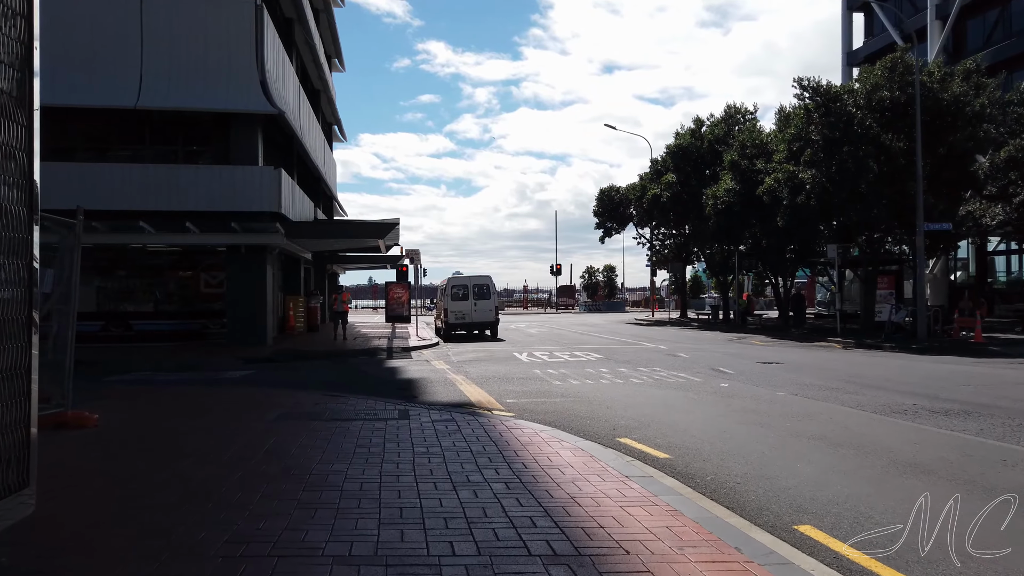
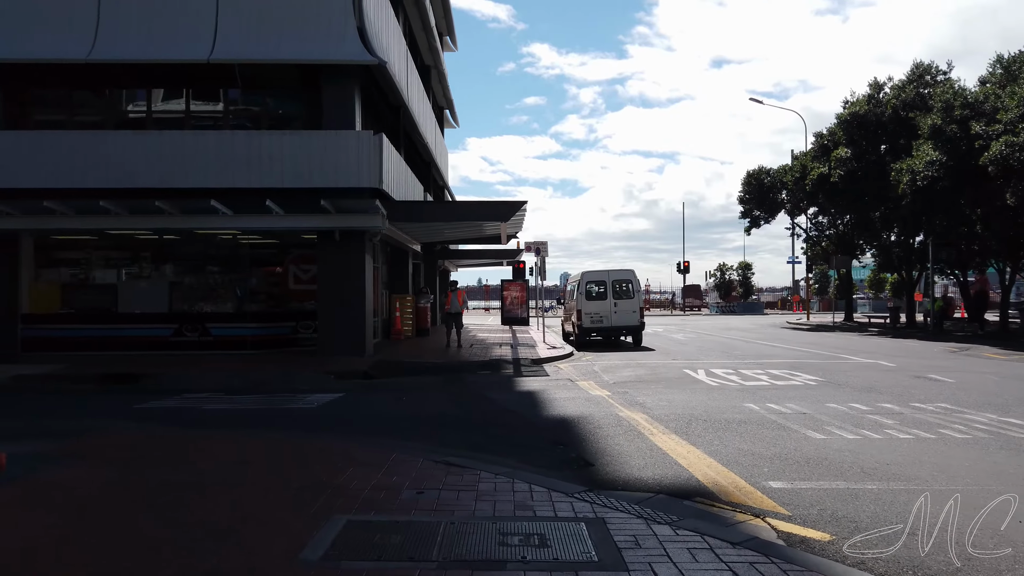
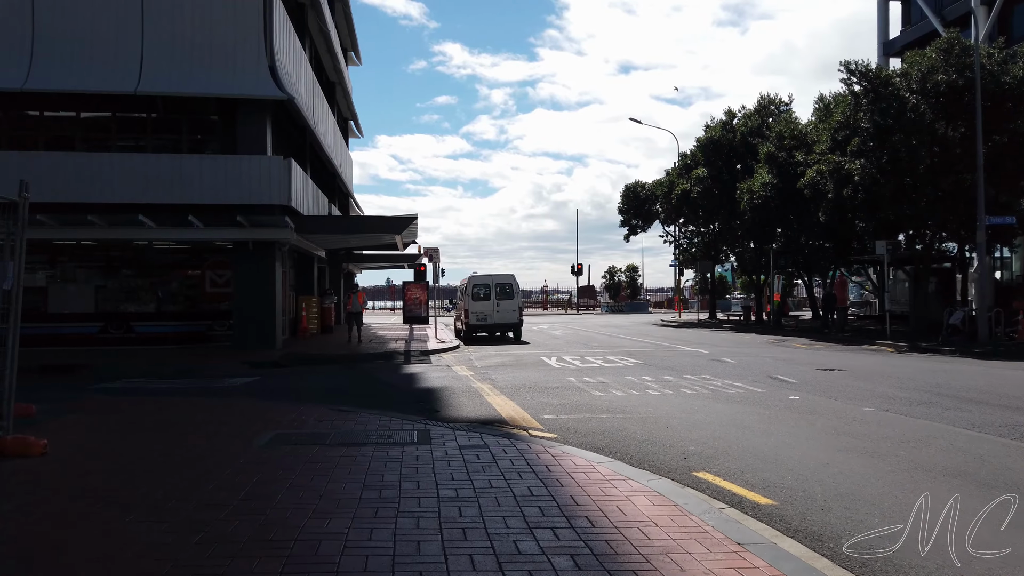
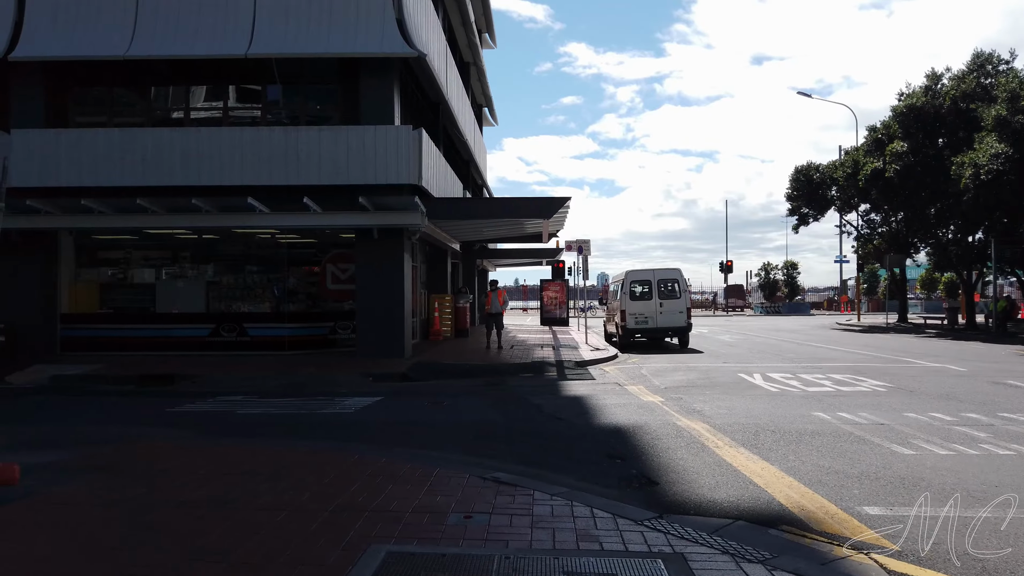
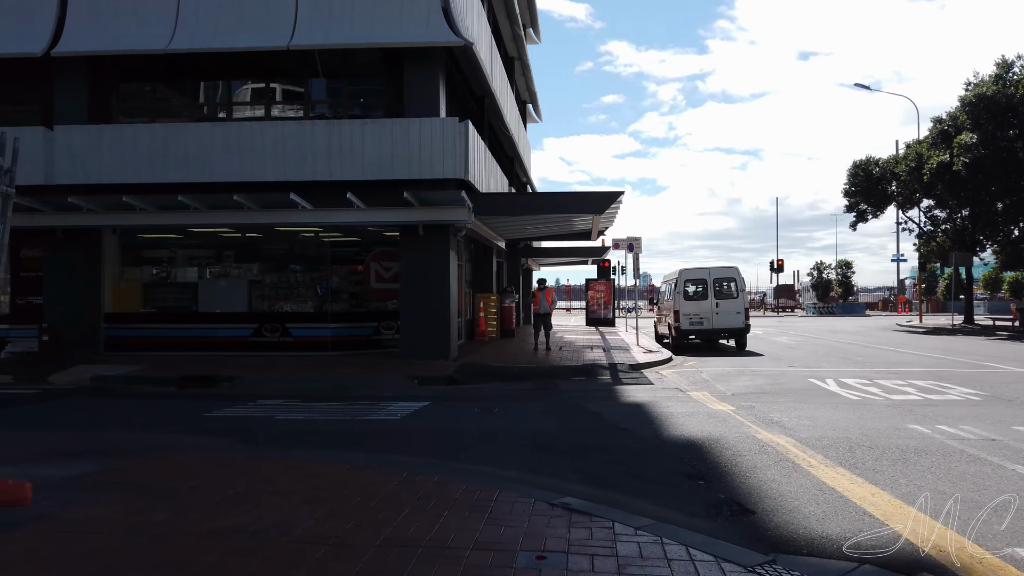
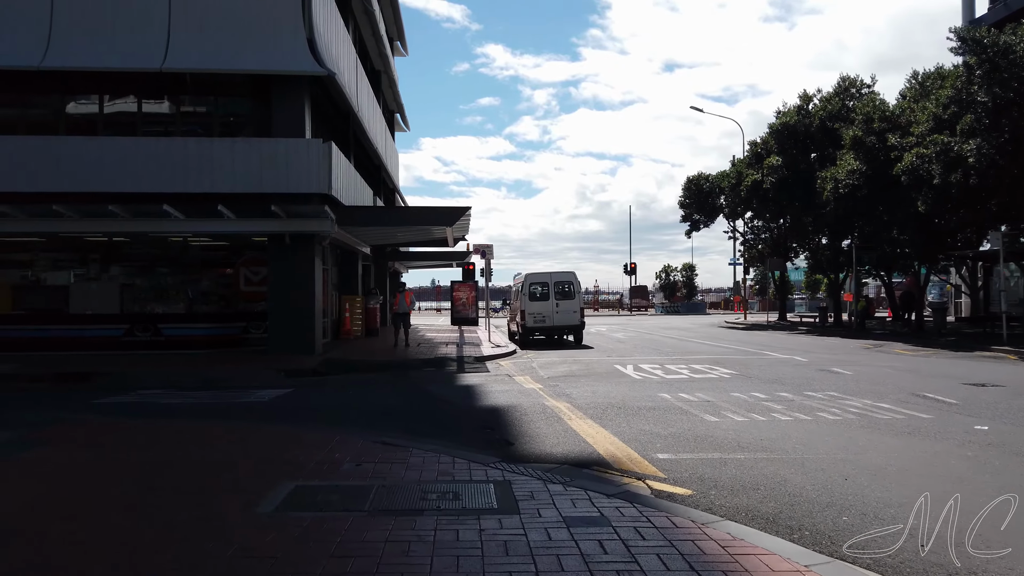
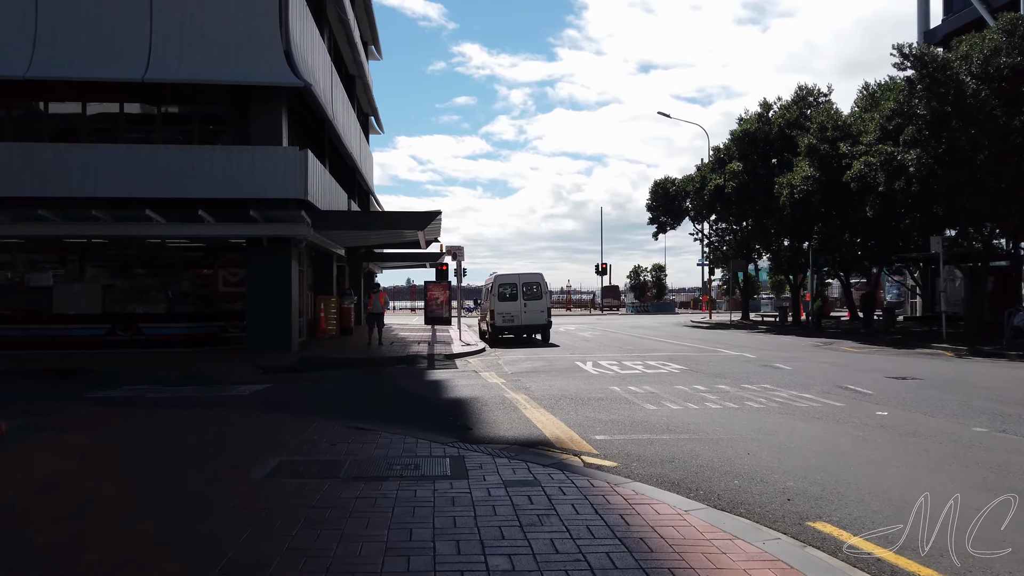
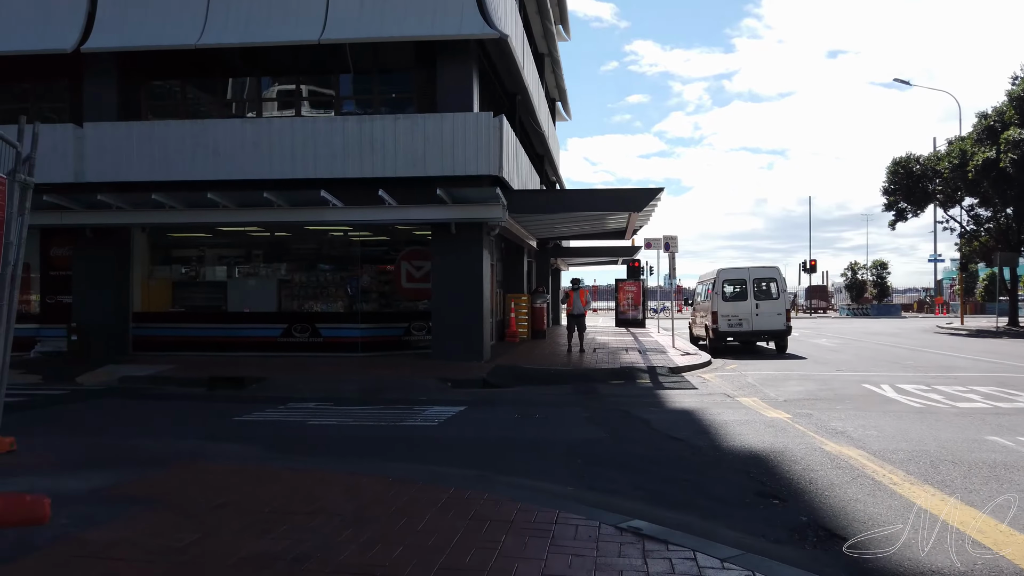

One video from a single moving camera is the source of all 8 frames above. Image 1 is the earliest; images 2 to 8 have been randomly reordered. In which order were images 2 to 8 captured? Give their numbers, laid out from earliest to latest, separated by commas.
3, 7, 6, 2, 4, 5, 8
